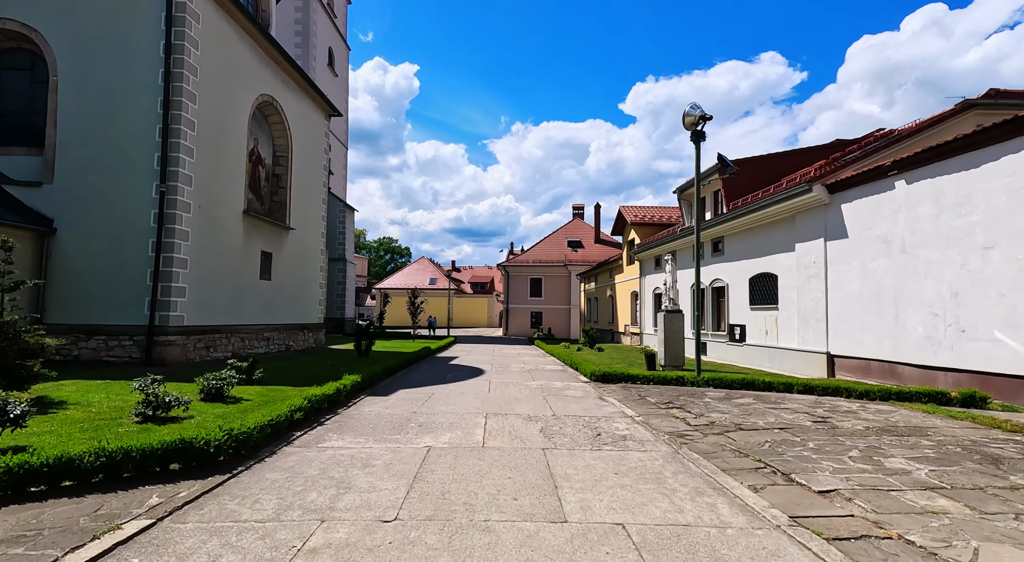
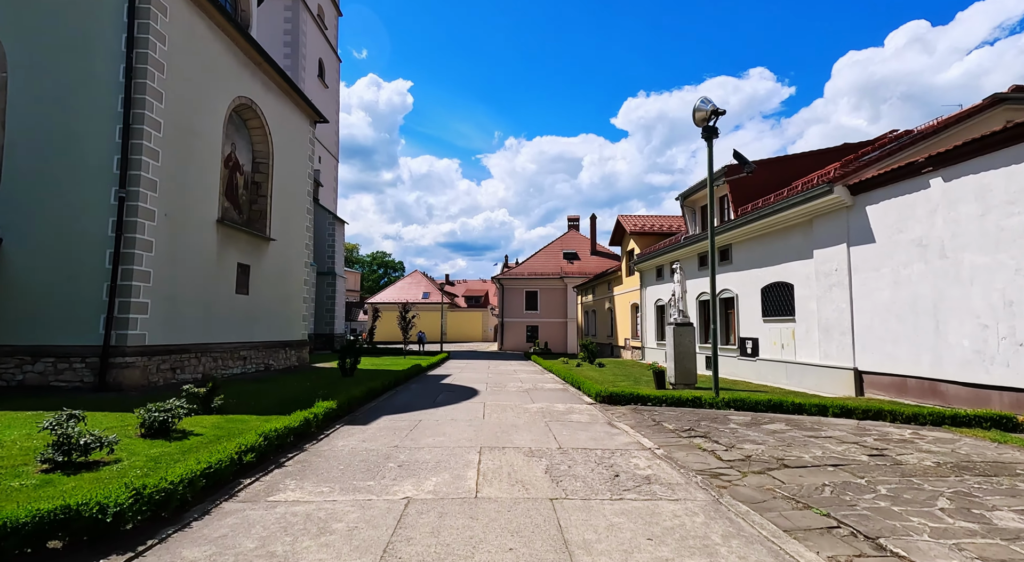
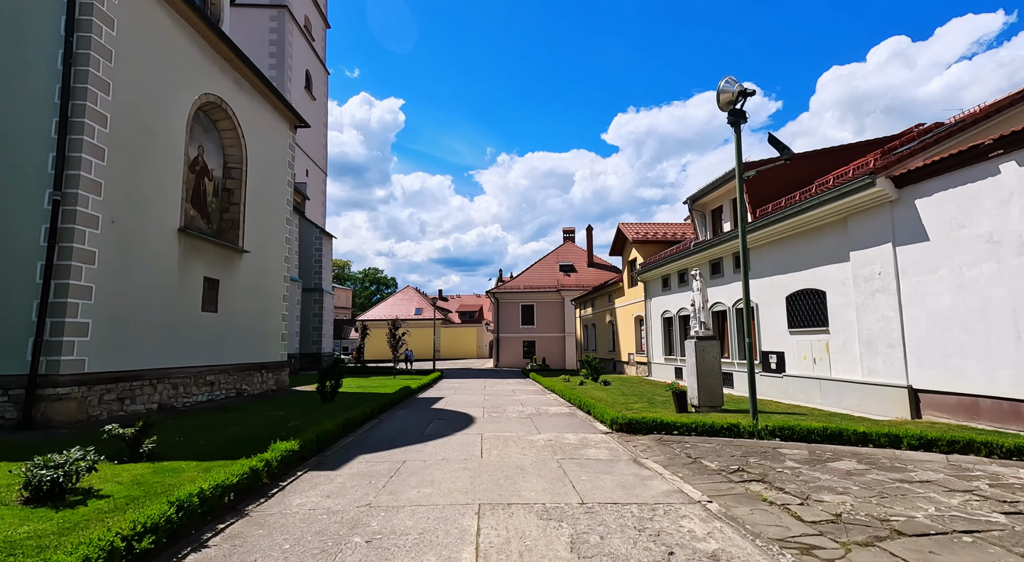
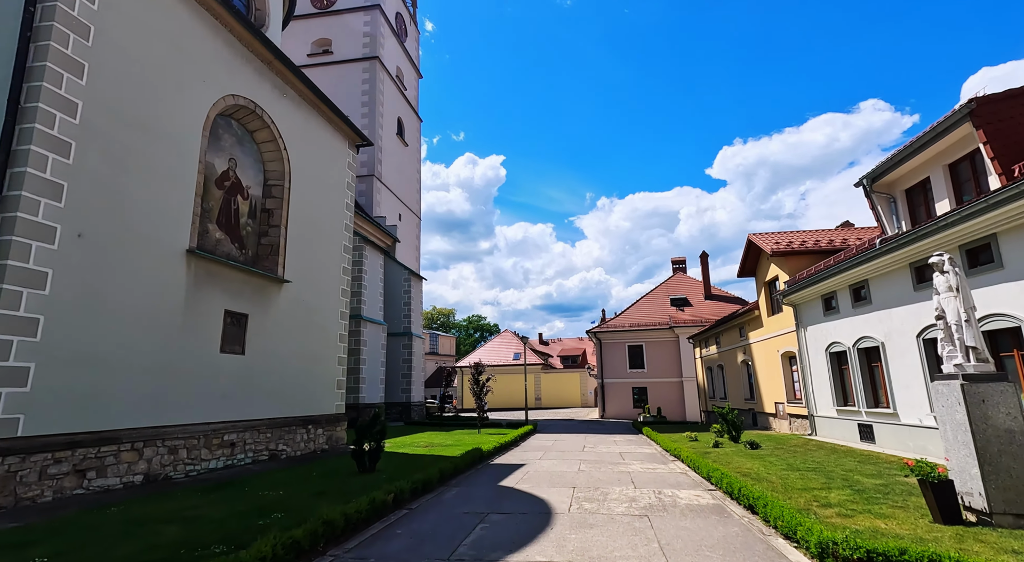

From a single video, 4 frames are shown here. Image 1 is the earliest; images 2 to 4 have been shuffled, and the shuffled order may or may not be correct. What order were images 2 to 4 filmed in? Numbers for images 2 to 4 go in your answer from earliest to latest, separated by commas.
2, 3, 4
